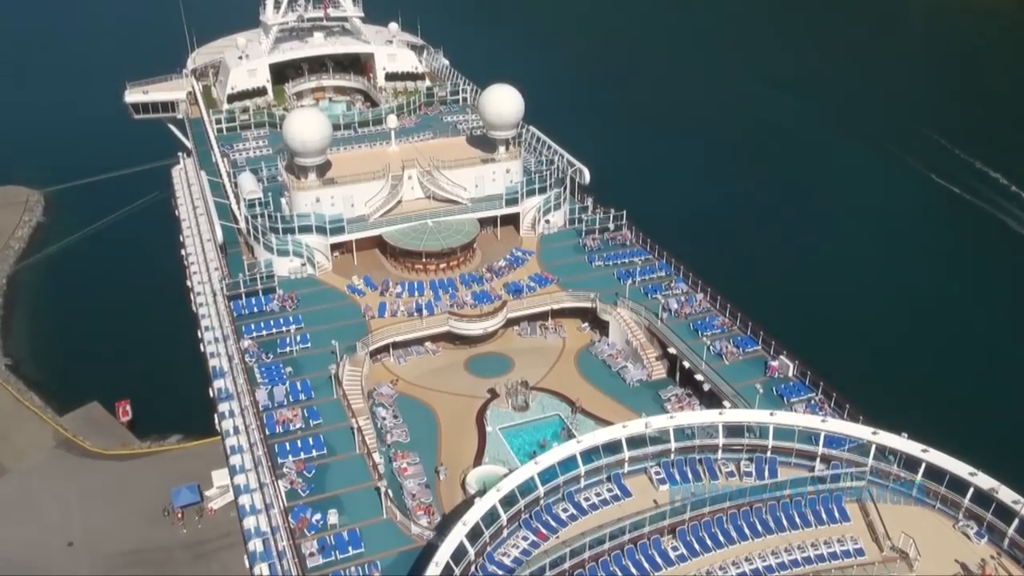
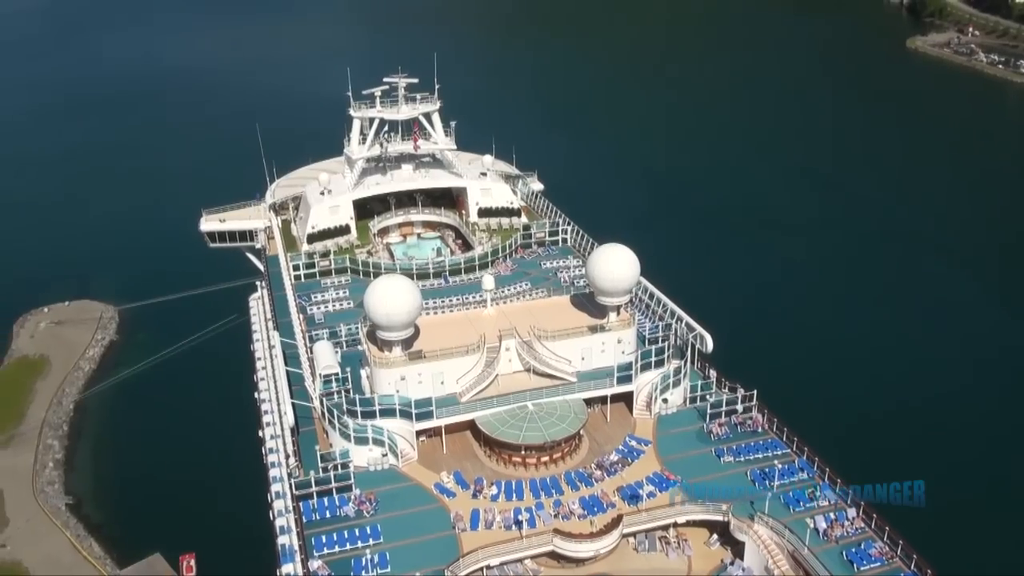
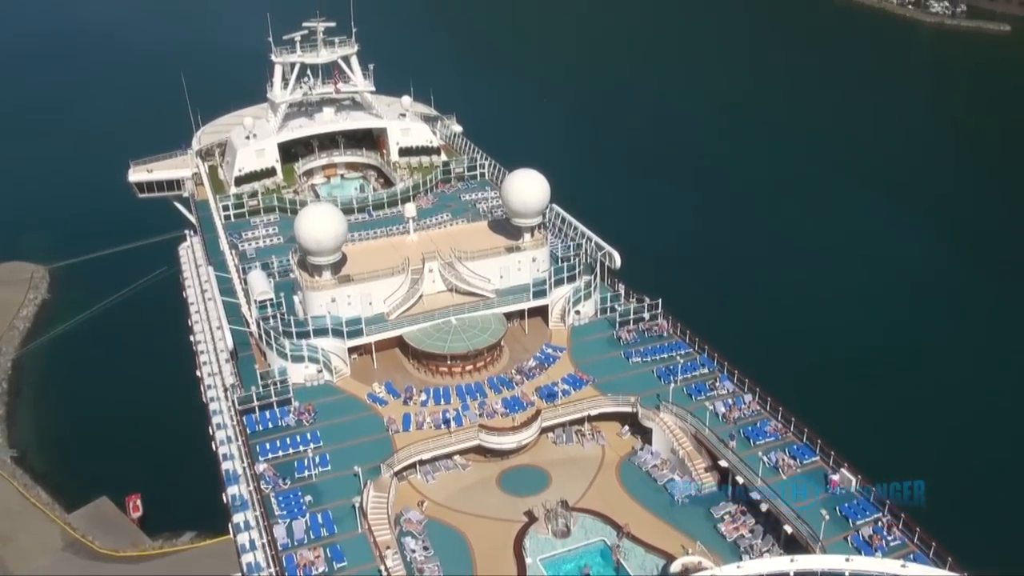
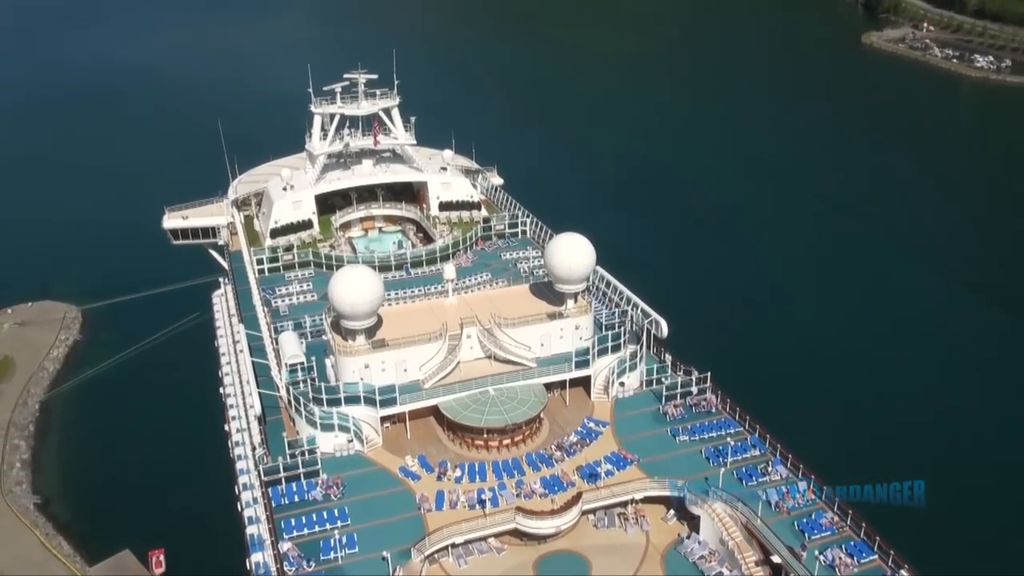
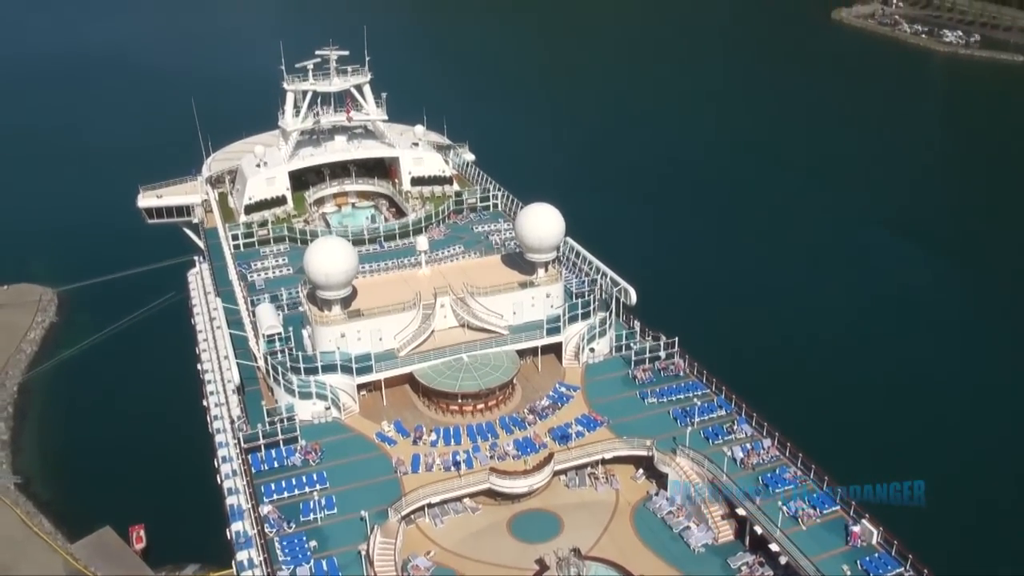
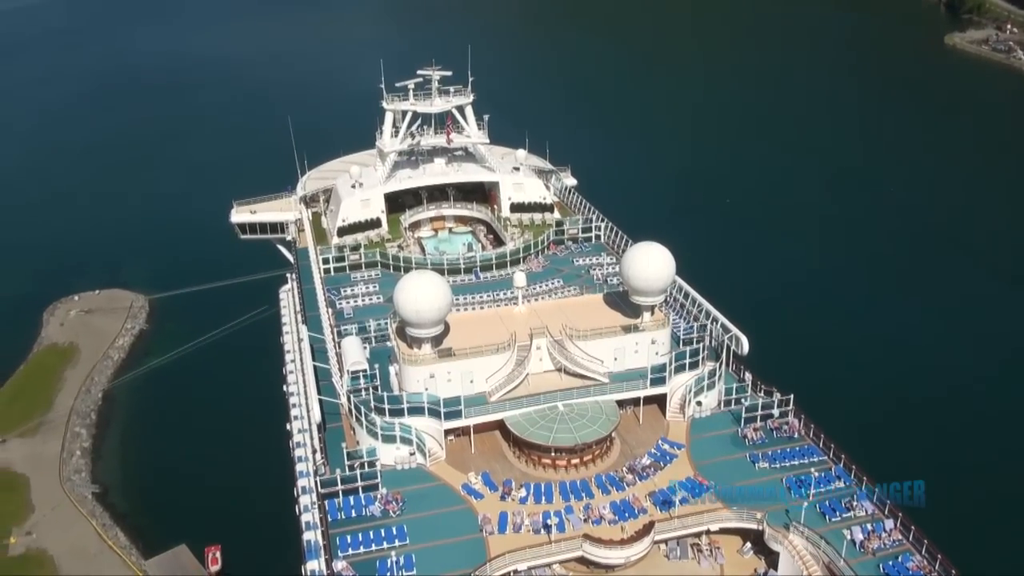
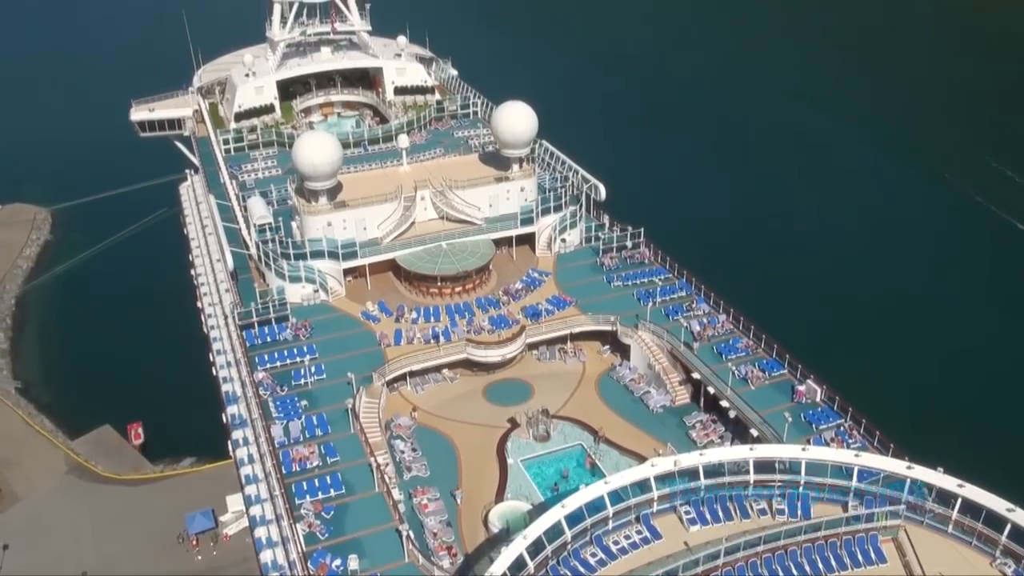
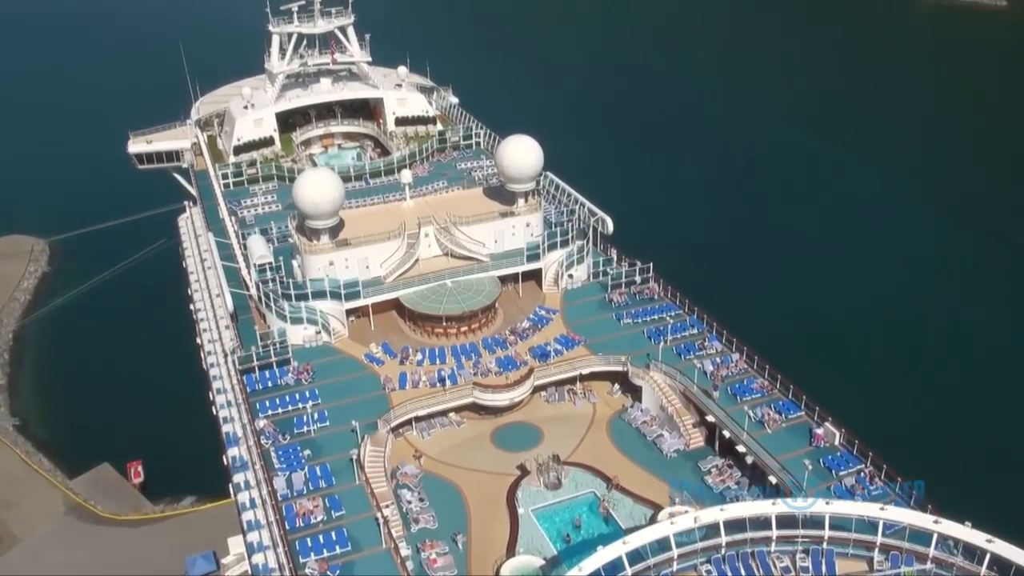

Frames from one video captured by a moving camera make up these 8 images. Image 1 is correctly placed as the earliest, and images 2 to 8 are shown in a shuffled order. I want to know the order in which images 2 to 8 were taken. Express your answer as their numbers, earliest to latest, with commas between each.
7, 8, 3, 5, 4, 2, 6
